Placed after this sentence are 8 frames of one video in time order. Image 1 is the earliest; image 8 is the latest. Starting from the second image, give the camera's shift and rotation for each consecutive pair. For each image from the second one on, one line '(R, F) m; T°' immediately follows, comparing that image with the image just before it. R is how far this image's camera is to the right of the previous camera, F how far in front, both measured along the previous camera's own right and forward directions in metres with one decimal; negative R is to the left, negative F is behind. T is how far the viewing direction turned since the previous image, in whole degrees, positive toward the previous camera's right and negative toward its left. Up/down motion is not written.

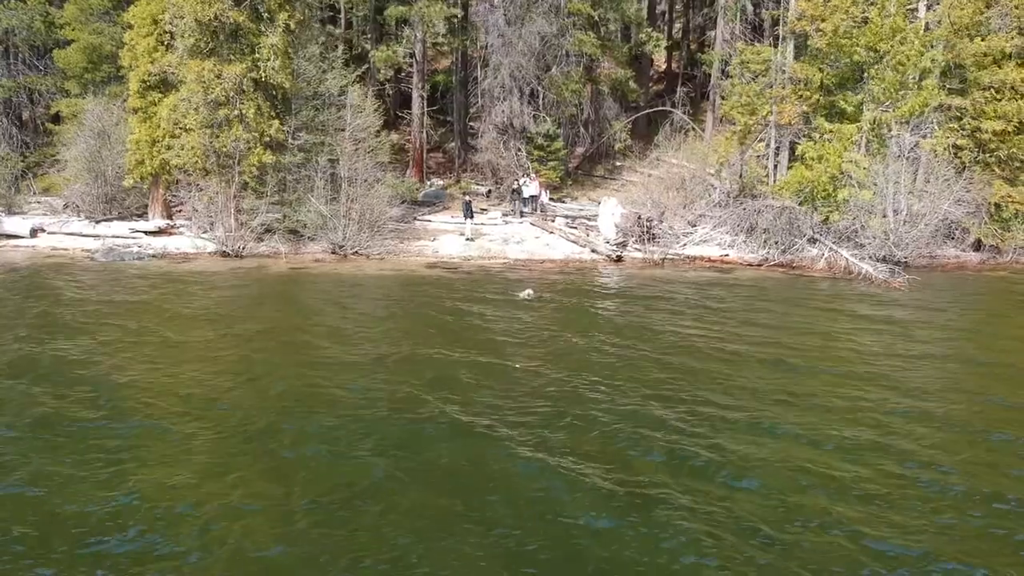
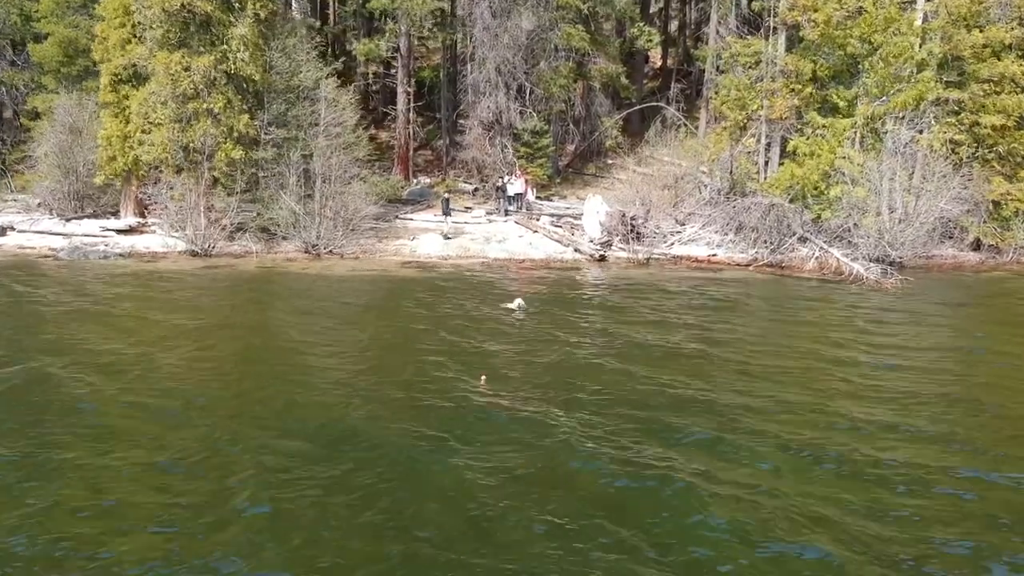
(+0.7, +0.9) m; 0°
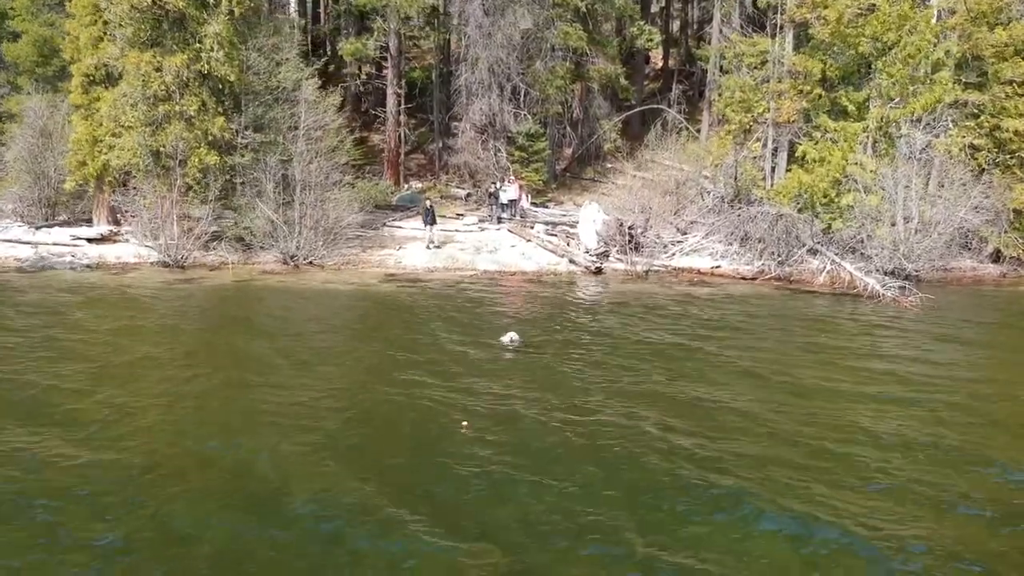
(+0.3, +1.4) m; 0°
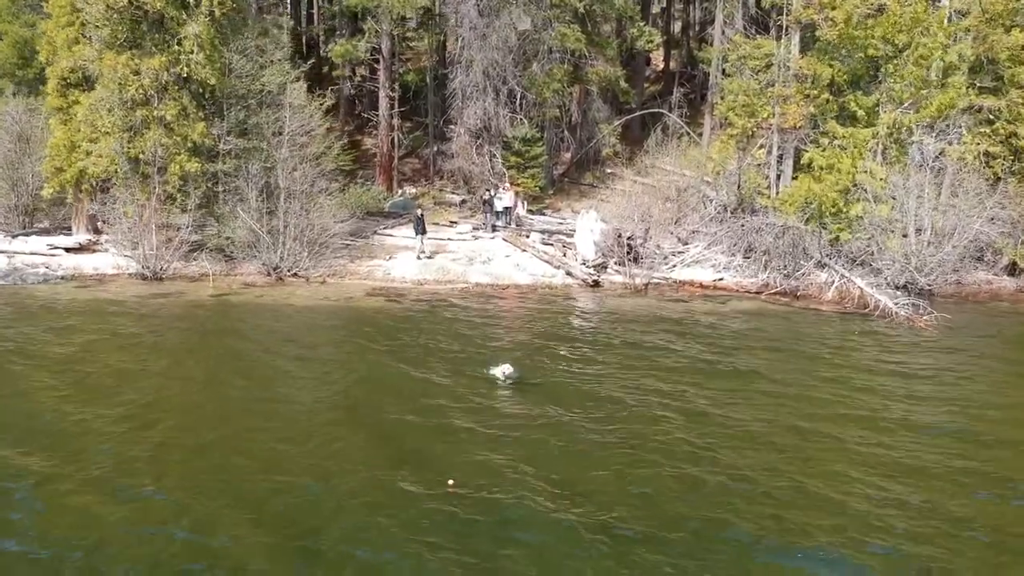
(+0.2, +1.0) m; 0°
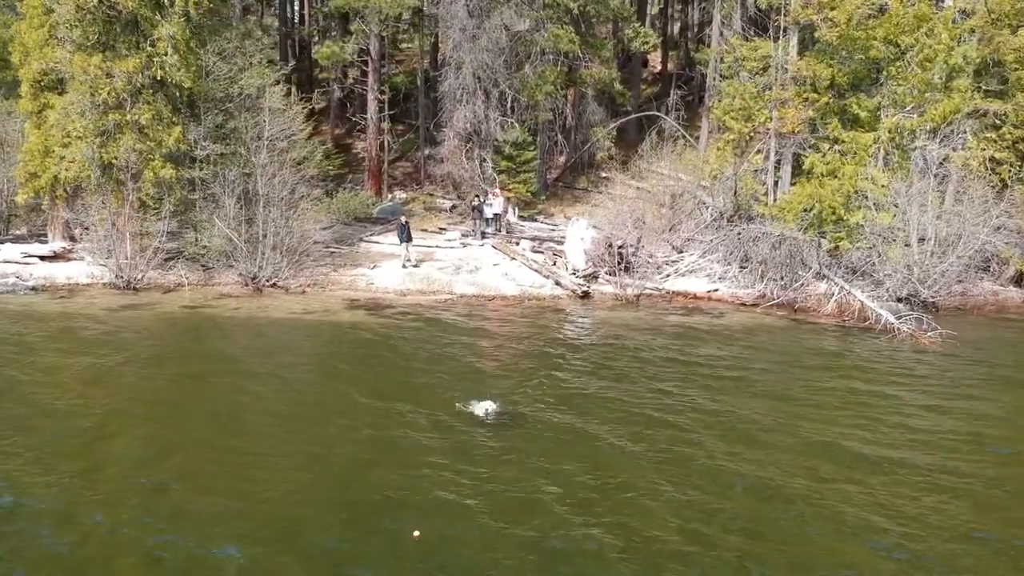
(+0.4, +0.8) m; 0°
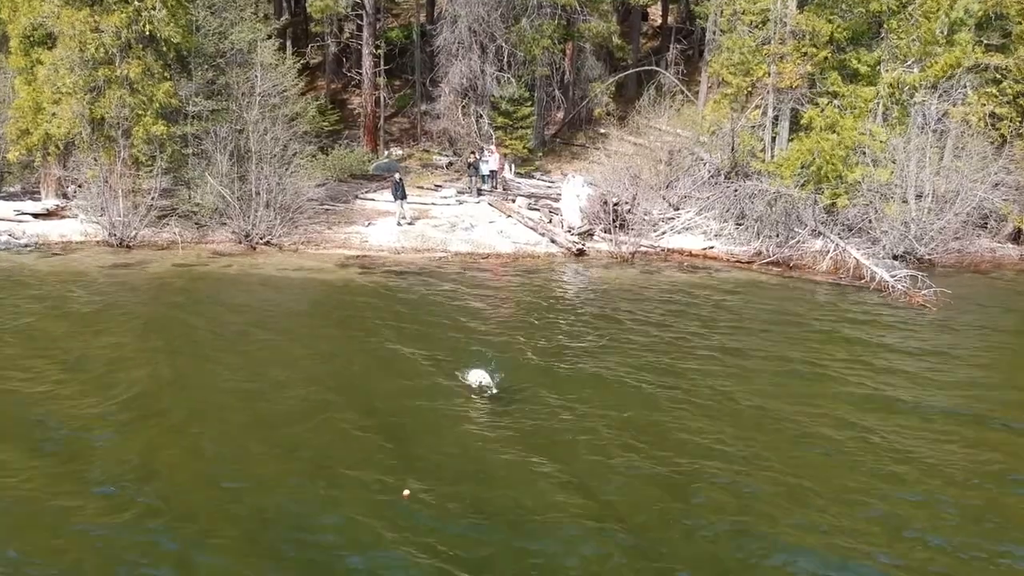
(+0.1, +0.1) m; 0°
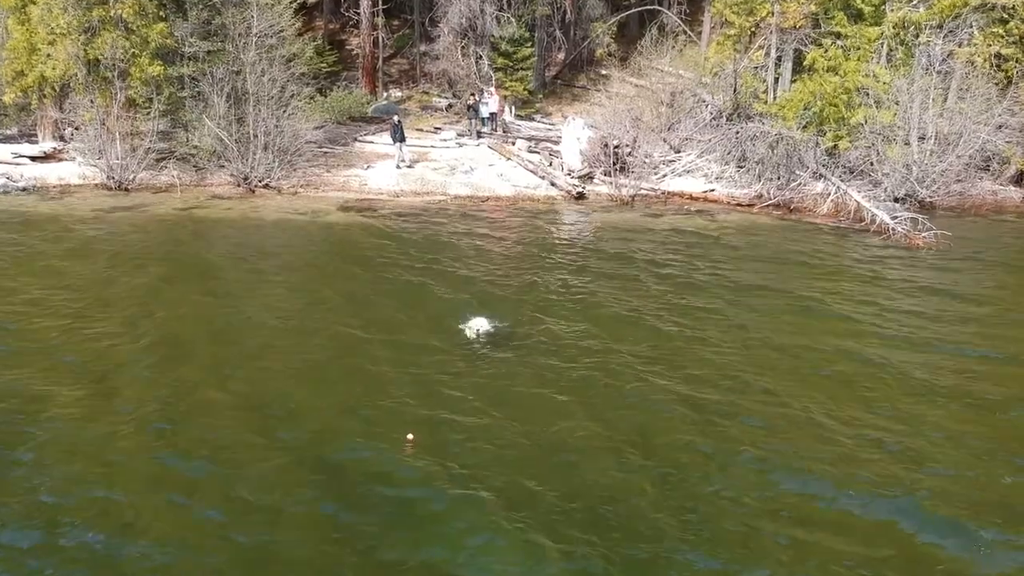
(0.0, -0.1) m; 0°
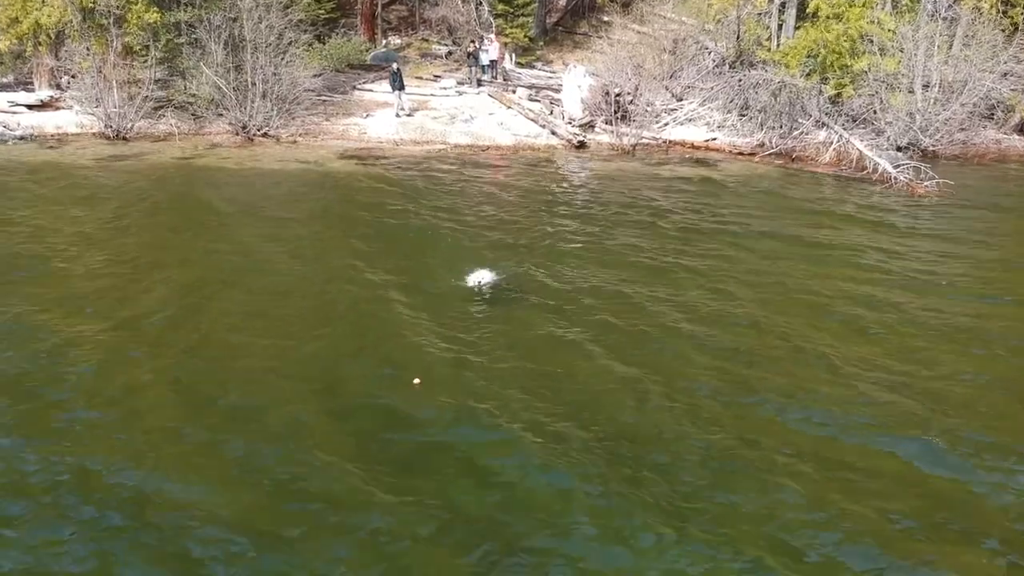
(0.0, -0.1) m; 0°
